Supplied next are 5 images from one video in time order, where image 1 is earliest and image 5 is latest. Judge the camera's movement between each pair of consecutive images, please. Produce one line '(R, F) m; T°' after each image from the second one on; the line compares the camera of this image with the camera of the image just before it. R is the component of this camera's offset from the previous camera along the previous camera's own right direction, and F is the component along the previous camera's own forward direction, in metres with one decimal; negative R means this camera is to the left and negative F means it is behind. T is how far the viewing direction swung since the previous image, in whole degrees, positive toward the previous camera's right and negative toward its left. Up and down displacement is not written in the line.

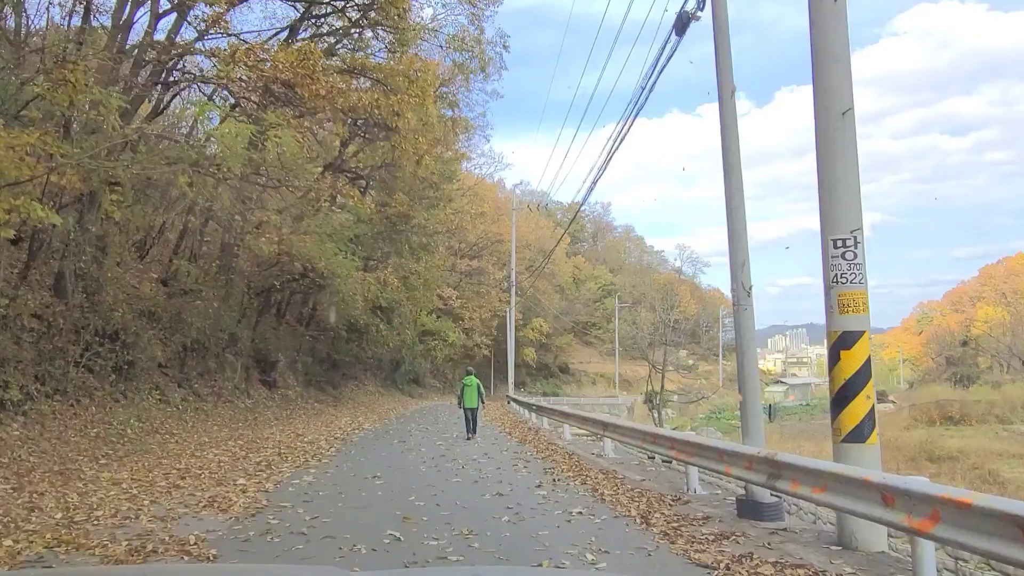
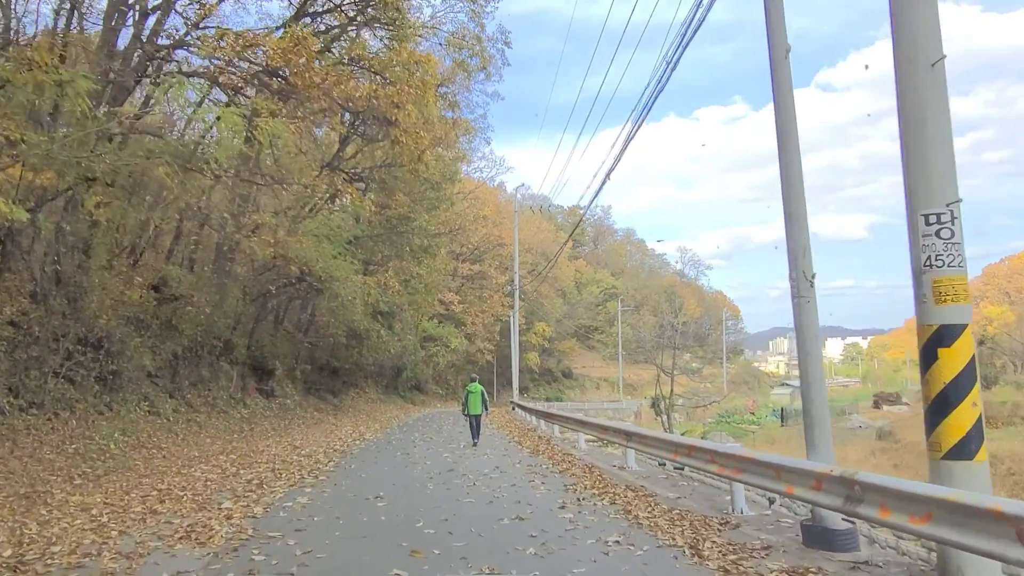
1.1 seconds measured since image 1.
(-0.2, +0.9) m; 0°
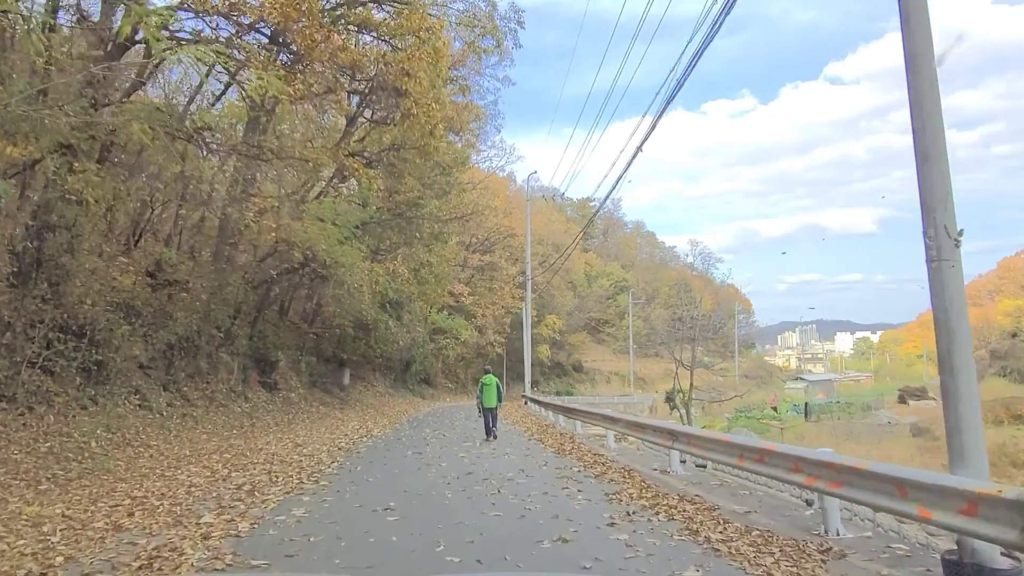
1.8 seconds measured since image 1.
(-0.2, +1.2) m; -1°
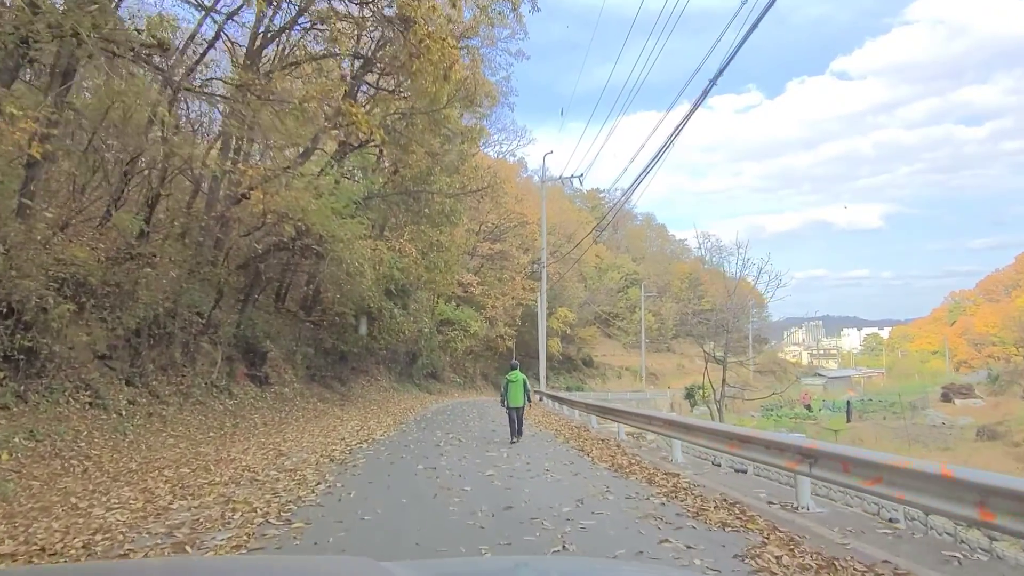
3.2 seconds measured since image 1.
(-0.4, +2.7) m; 0°
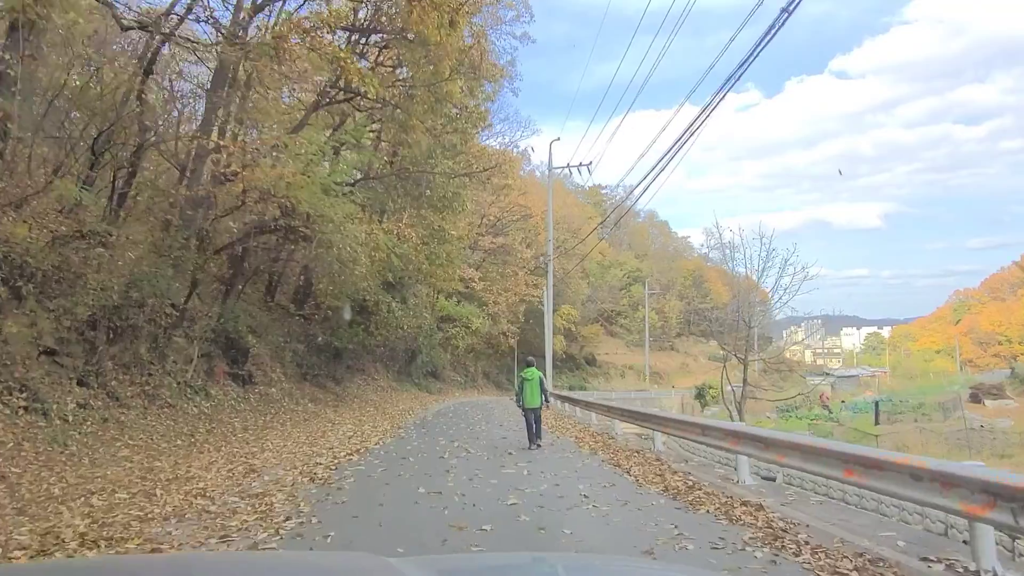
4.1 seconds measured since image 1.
(-0.3, +1.9) m; 0°
